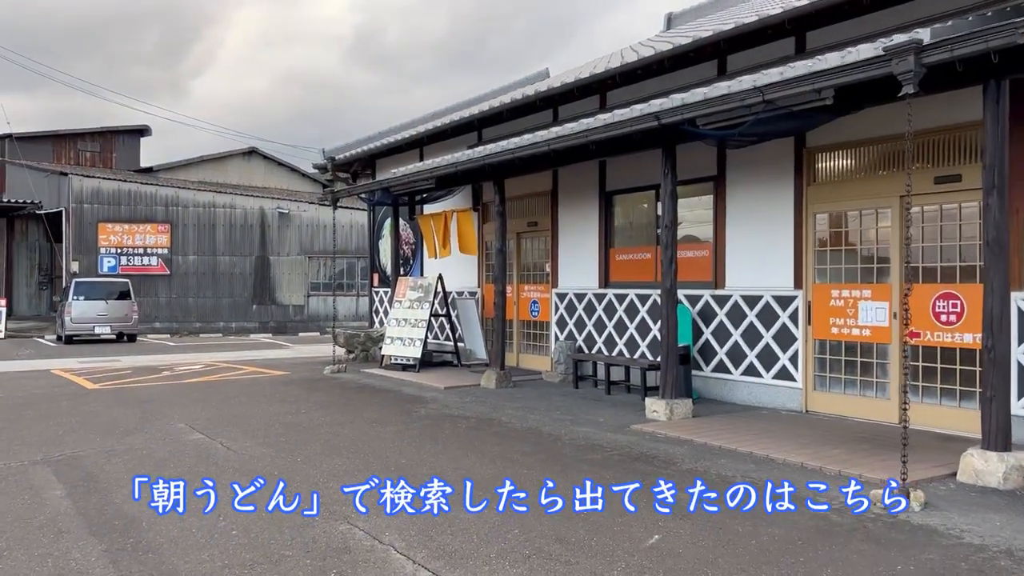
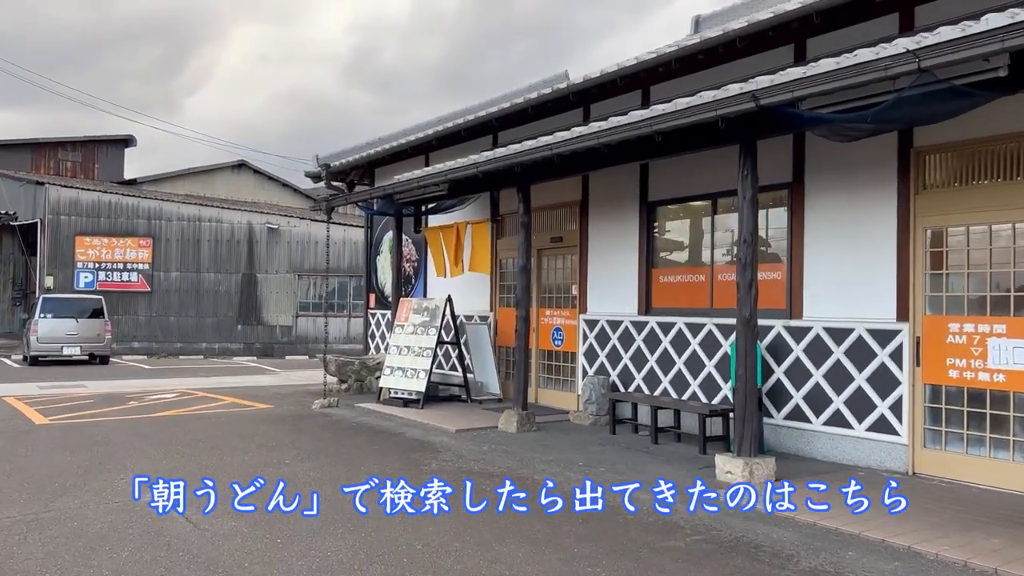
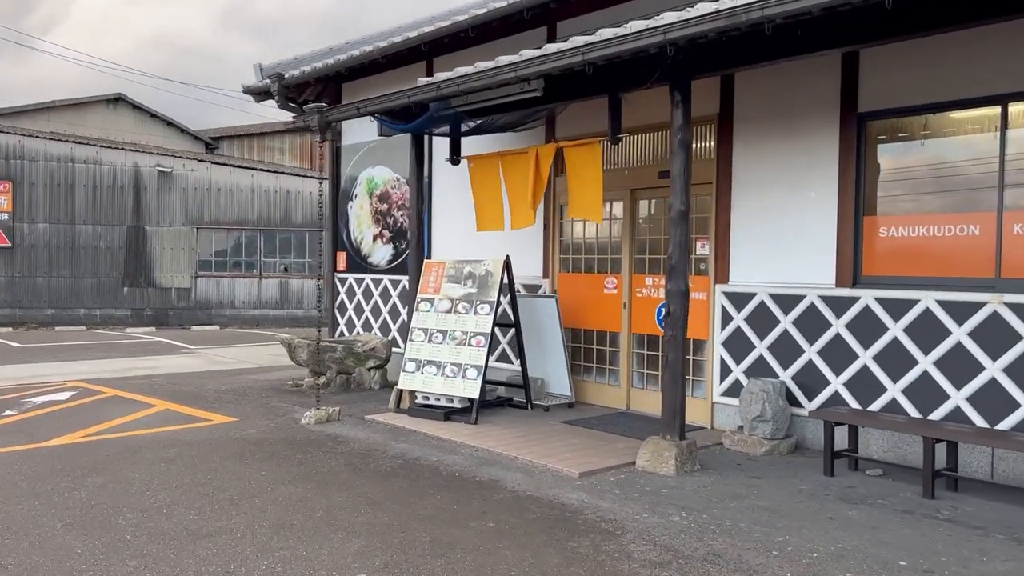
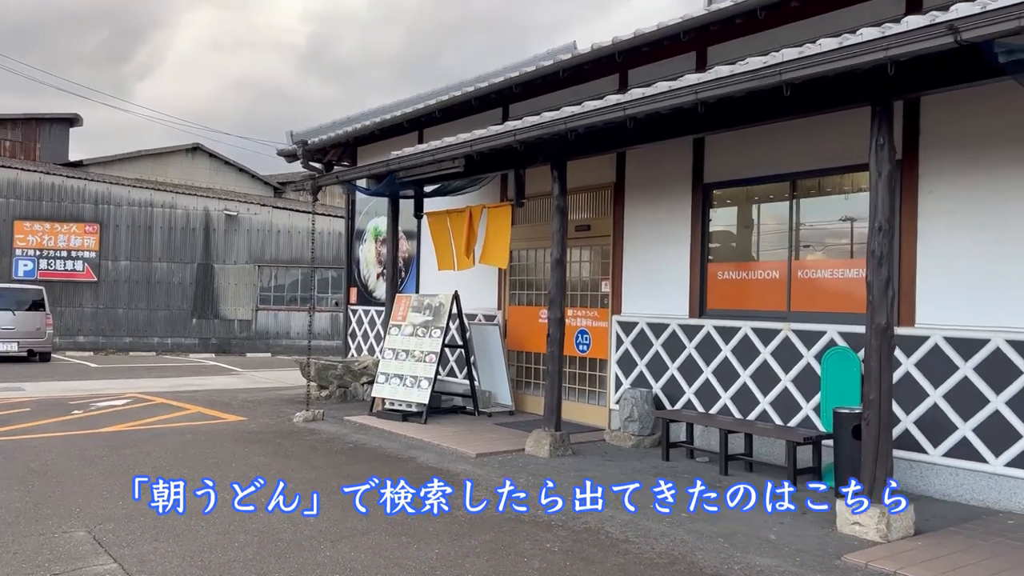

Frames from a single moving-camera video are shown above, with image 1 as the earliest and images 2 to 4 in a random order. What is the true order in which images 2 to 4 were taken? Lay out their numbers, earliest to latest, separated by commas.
2, 4, 3
